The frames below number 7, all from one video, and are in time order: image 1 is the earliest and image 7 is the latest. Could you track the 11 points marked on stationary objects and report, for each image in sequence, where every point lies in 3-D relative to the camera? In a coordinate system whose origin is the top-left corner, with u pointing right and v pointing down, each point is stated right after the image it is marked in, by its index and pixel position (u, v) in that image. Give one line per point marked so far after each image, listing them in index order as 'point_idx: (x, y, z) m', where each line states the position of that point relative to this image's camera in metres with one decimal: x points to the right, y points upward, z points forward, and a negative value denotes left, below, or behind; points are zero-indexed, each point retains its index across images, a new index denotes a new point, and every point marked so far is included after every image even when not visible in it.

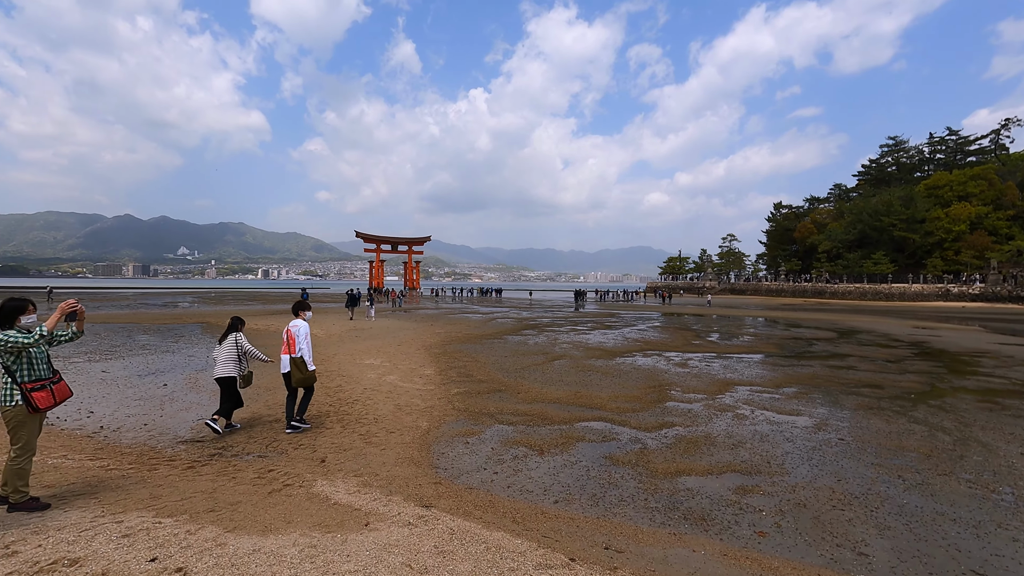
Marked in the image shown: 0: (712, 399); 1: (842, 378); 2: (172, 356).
0: (+3.2, -1.8, +8.6) m
1: (+6.8, -1.9, +11.1) m
2: (-8.3, -1.6, +13.0) m
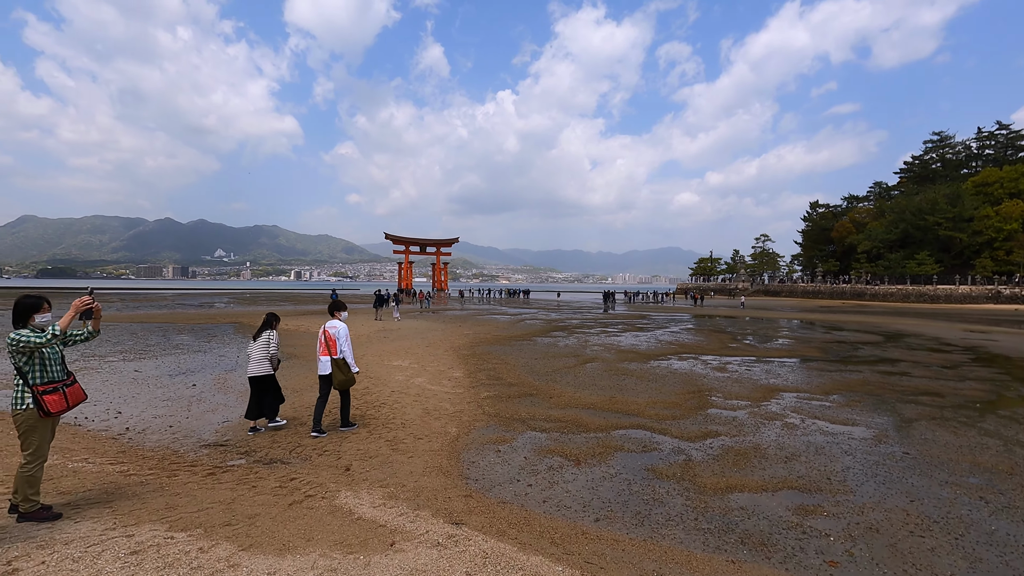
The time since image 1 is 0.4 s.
0: (+3.7, -1.8, +8.1) m
1: (+7.4, -1.9, +10.4) m
2: (-7.5, -1.7, +13.0) m
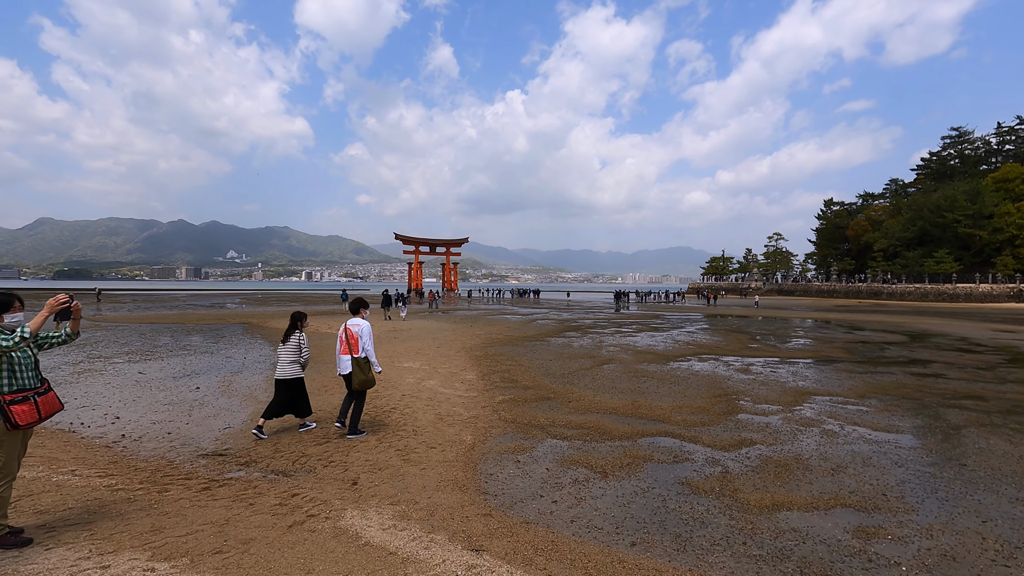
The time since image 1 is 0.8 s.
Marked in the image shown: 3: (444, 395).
0: (+3.9, -1.7, +7.6) m
1: (+7.7, -1.8, +9.8) m
2: (-7.2, -1.6, +12.7) m
3: (-1.0, -1.6, +7.9) m
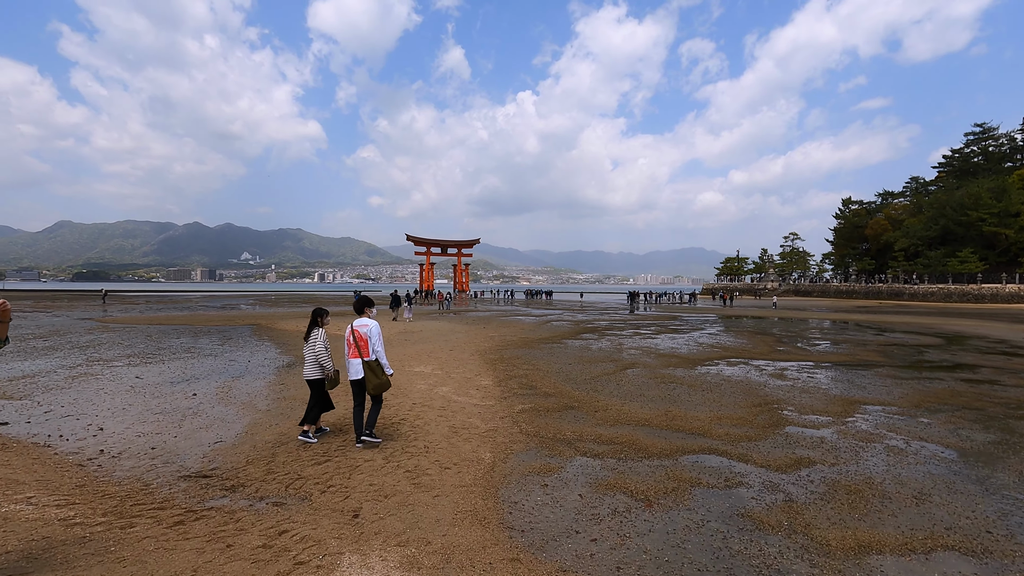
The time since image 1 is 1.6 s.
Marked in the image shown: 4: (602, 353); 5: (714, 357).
0: (+4.2, -1.7, +6.8) m
1: (+8.0, -1.8, +8.9) m
2: (-6.8, -1.6, +12.2) m
3: (-0.7, -1.6, +7.3) m
4: (+2.4, -1.7, +14.0) m
5: (+5.2, -1.7, +13.6) m
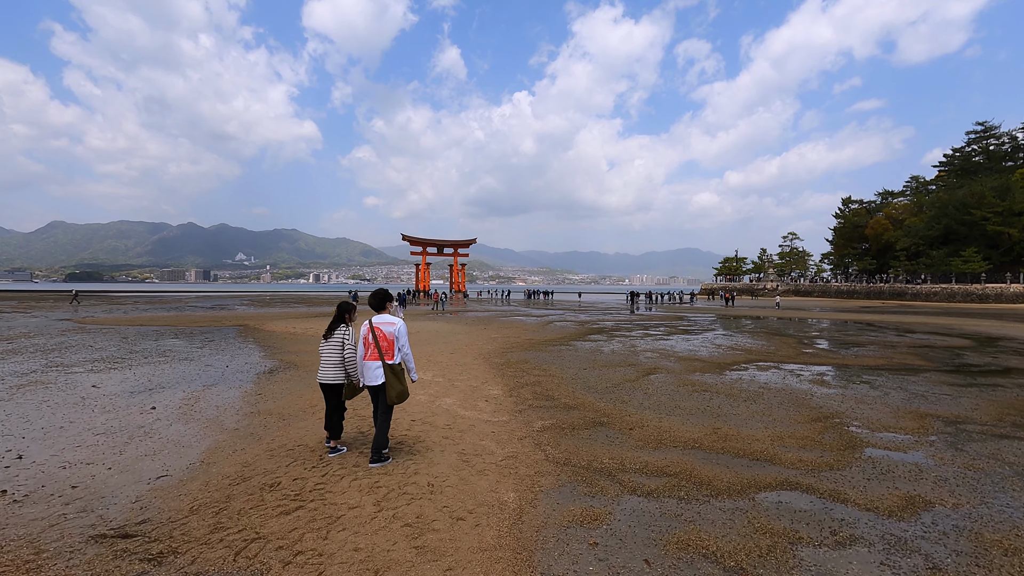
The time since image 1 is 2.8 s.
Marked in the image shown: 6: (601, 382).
0: (+4.4, -1.6, +5.7) m
1: (+8.2, -1.7, +7.8) m
2: (-6.6, -1.6, +11.0) m
3: (-0.5, -1.5, +6.1) m
4: (+2.5, -1.6, +12.9) m
5: (+5.3, -1.7, +12.5) m
6: (+1.6, -1.6, +9.3) m
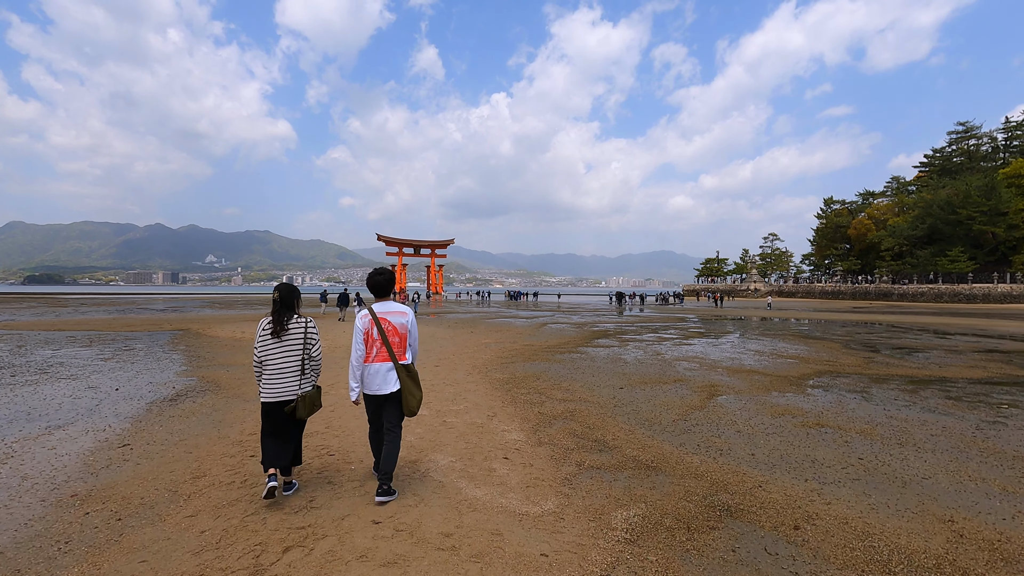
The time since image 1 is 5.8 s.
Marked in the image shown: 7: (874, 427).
0: (+4.8, -1.5, +2.9) m
1: (+8.5, -1.5, +5.2) m
2: (-6.5, -1.4, +7.8) m
3: (-0.2, -1.3, +3.1) m
4: (+2.6, -1.5, +10.0) m
5: (+5.4, -1.5, +9.8) m
6: (+1.8, -1.5, +6.4) m
7: (+3.9, -1.5, +5.9) m
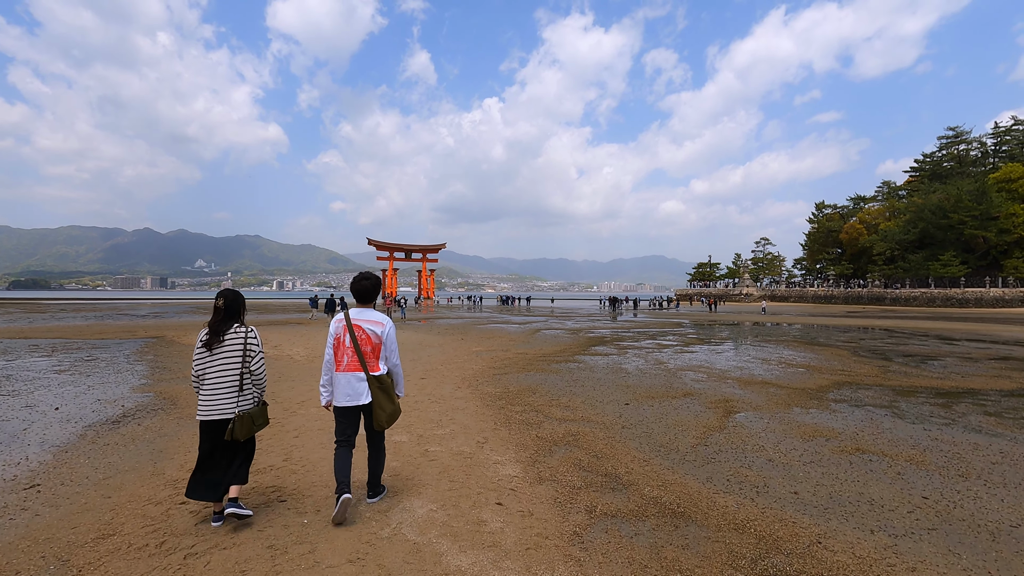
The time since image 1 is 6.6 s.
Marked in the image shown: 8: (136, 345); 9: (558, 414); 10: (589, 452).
0: (+4.8, -1.5, +2.2) m
1: (+8.4, -1.6, +4.5) m
2: (-6.6, -1.5, +6.9) m
3: (-0.2, -1.3, +2.3) m
4: (+2.5, -1.6, +9.3) m
5: (+5.3, -1.6, +9.0) m
6: (+1.7, -1.5, +5.6) m
7: (+3.9, -1.5, +5.2) m
8: (-10.6, -1.6, +15.2) m
9: (+0.6, -1.5, +6.3) m
10: (+0.7, -1.4, +4.8) m
